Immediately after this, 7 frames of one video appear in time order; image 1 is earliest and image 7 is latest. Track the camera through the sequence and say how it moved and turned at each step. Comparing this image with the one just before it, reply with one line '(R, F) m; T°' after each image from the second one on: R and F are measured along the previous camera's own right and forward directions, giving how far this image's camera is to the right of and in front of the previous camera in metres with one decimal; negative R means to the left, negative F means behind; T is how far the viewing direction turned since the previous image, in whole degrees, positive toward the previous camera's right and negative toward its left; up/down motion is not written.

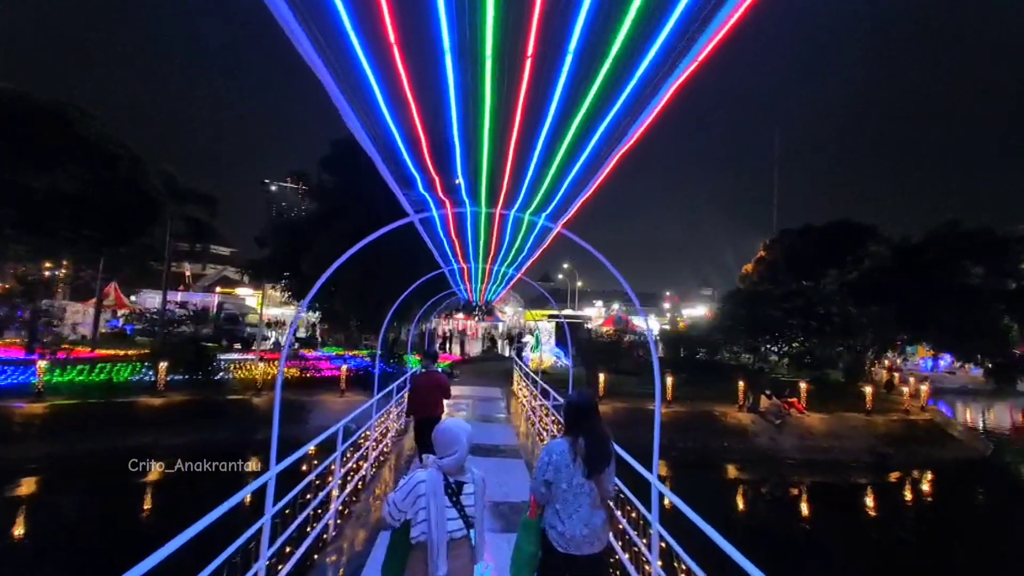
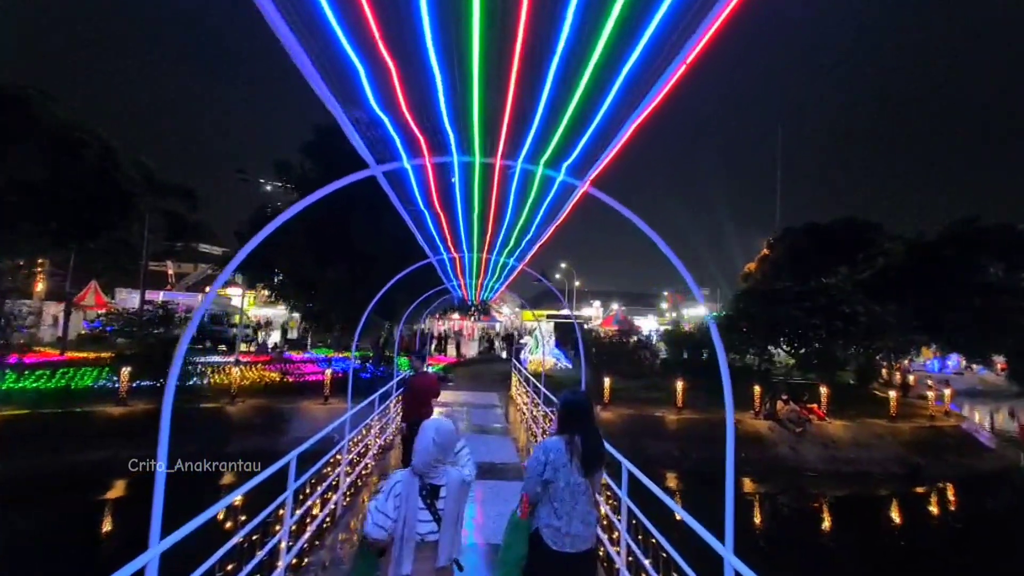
(-0.1, +1.5) m; 0°
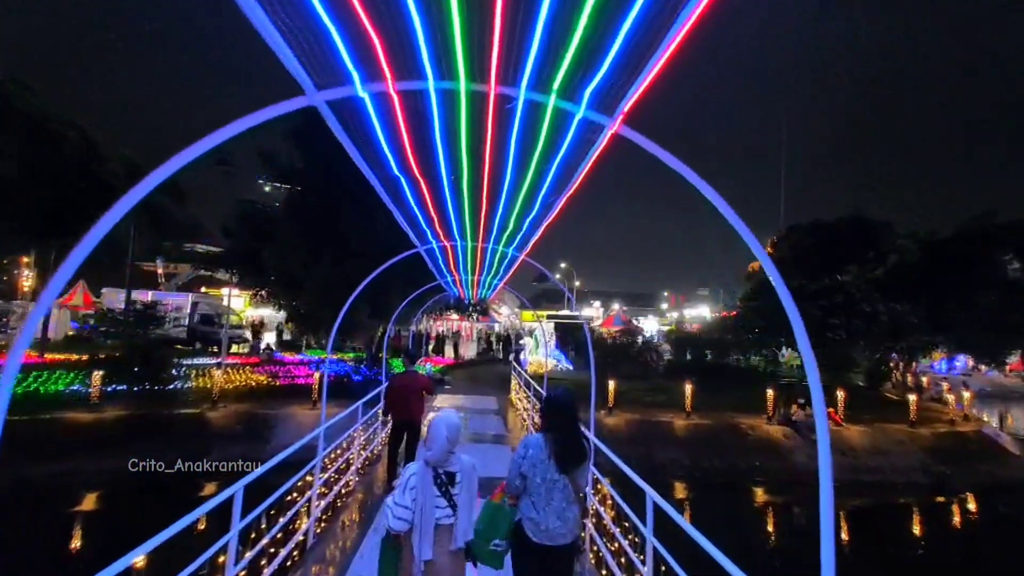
(0.0, +1.0) m; 0°
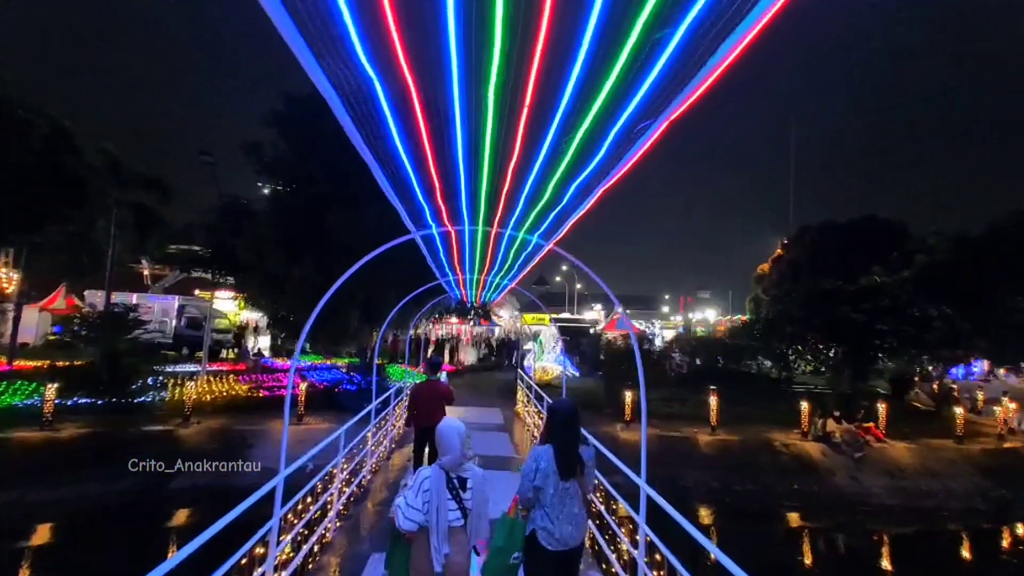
(-0.3, +1.7) m; 0°
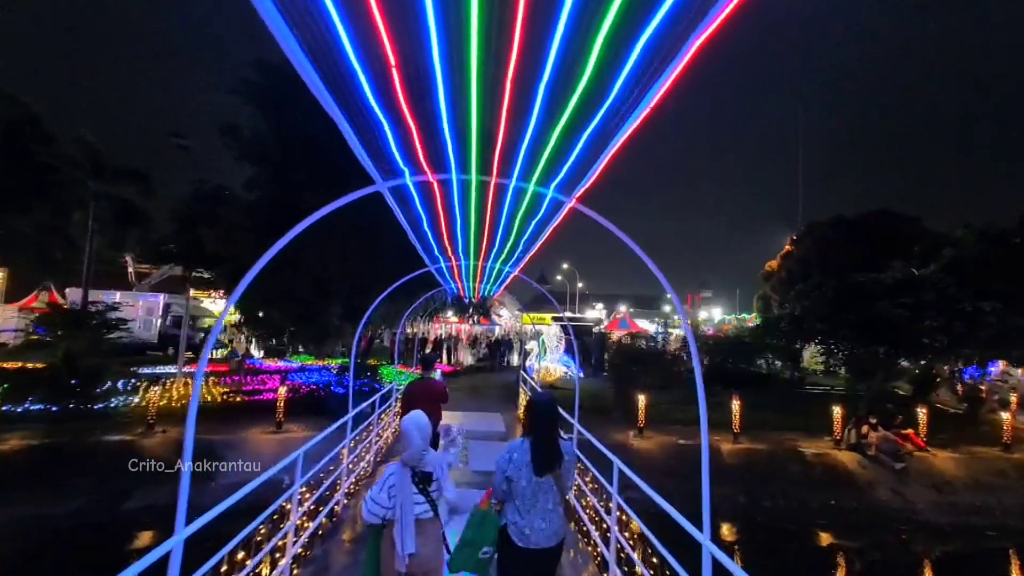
(-0.1, +1.5) m; 0°
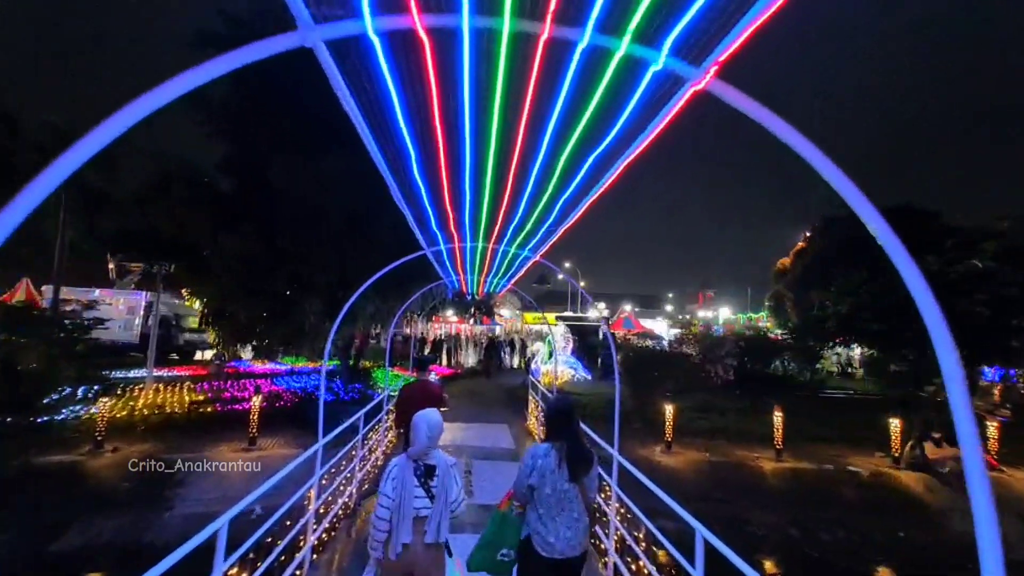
(-0.3, +1.9) m; 0°
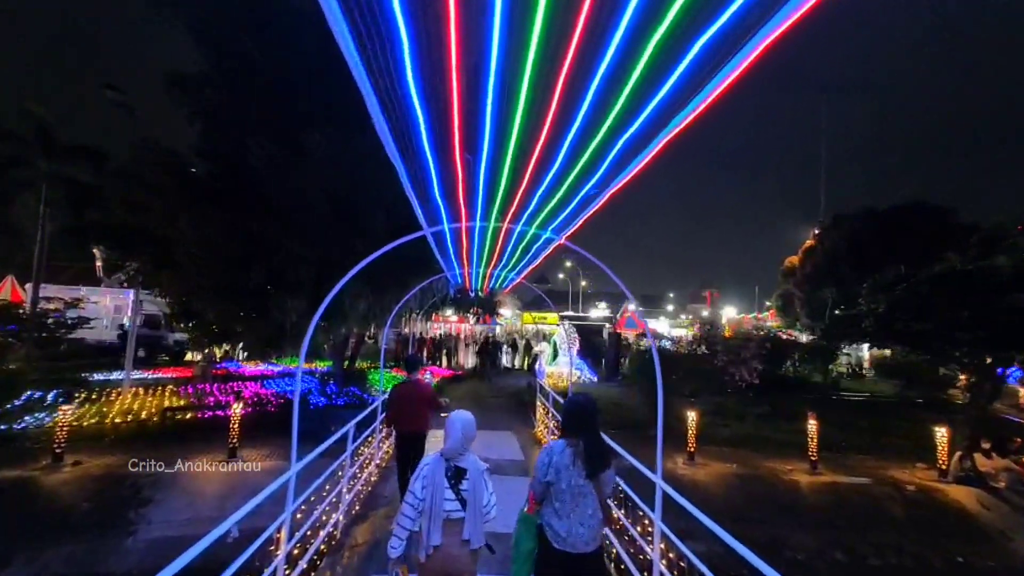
(-0.2, +1.2) m; 0°
